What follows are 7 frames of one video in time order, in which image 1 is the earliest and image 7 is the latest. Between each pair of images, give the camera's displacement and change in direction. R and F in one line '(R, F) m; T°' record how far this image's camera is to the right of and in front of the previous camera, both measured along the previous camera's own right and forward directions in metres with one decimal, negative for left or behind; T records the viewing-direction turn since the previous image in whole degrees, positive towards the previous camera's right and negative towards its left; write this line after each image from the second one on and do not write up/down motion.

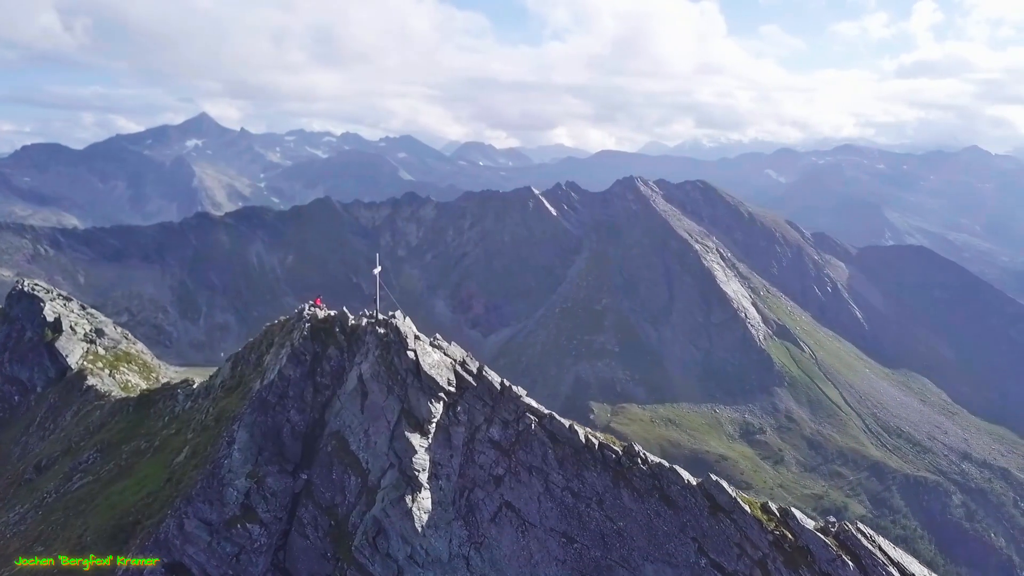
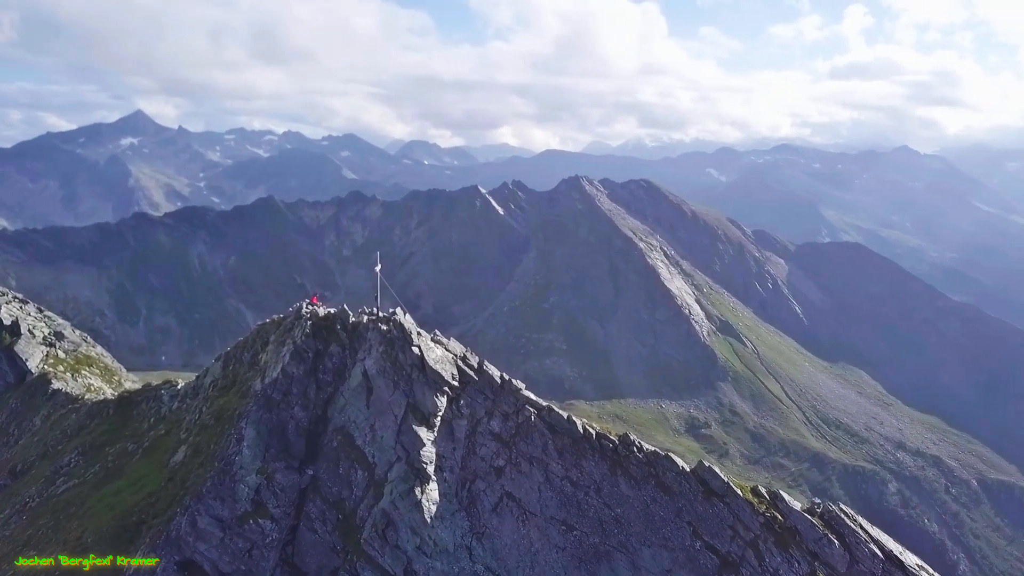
(-3.1, -1.2) m; +4°
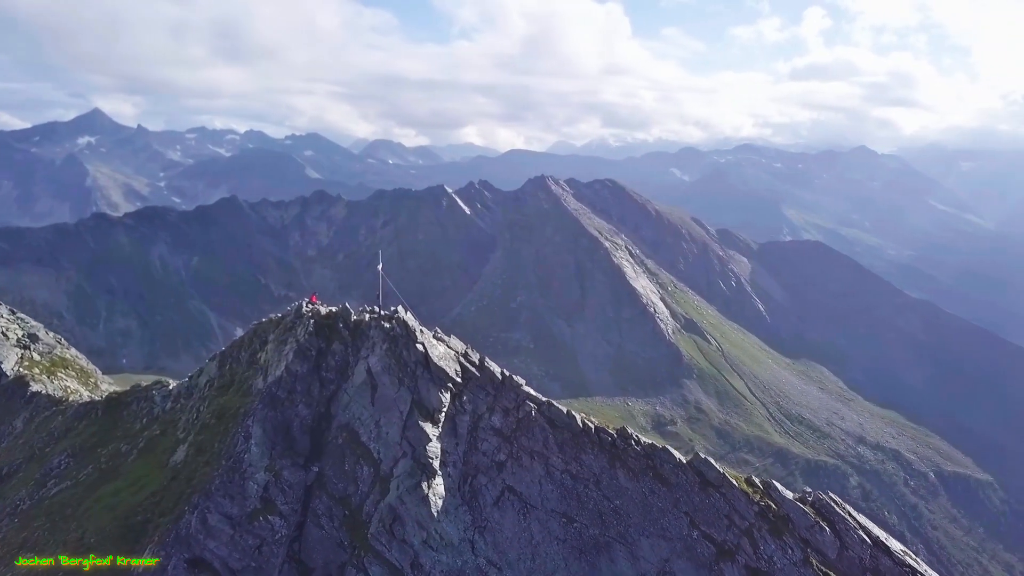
(-2.0, -0.8) m; +2°
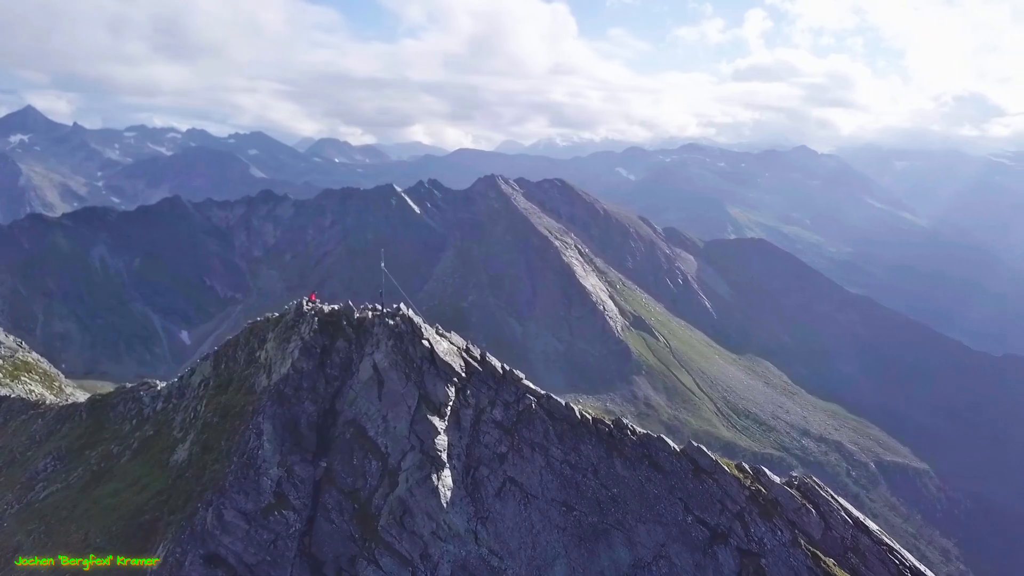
(-3.1, -1.3) m; +4°
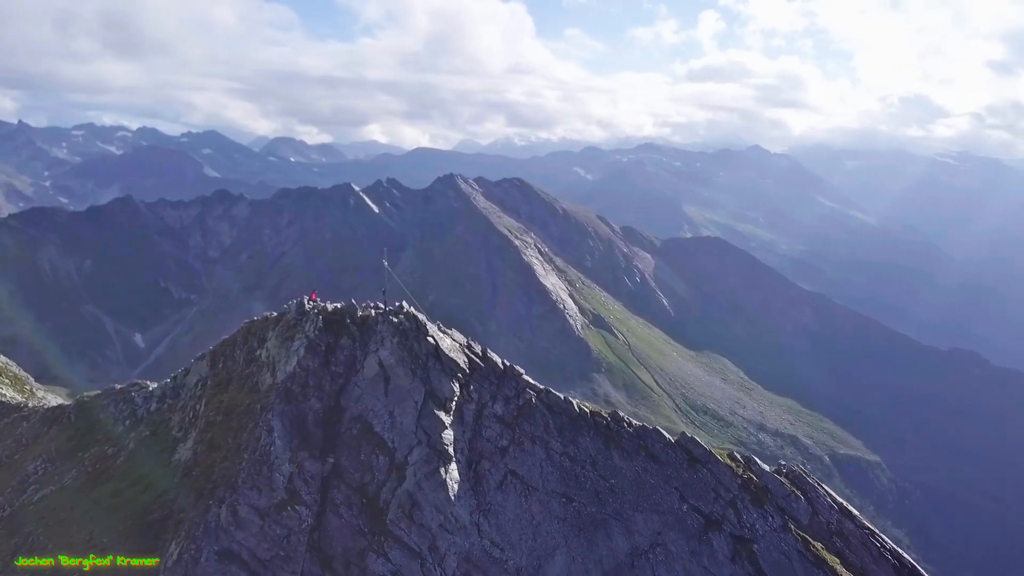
(-2.6, -1.1) m; +3°
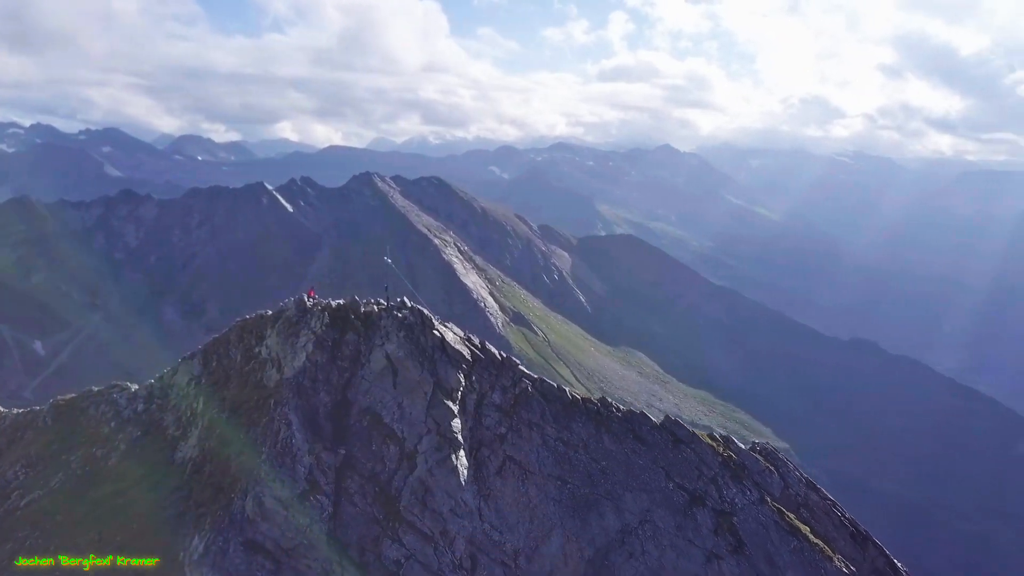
(-5.2, -2.2) m; +6°
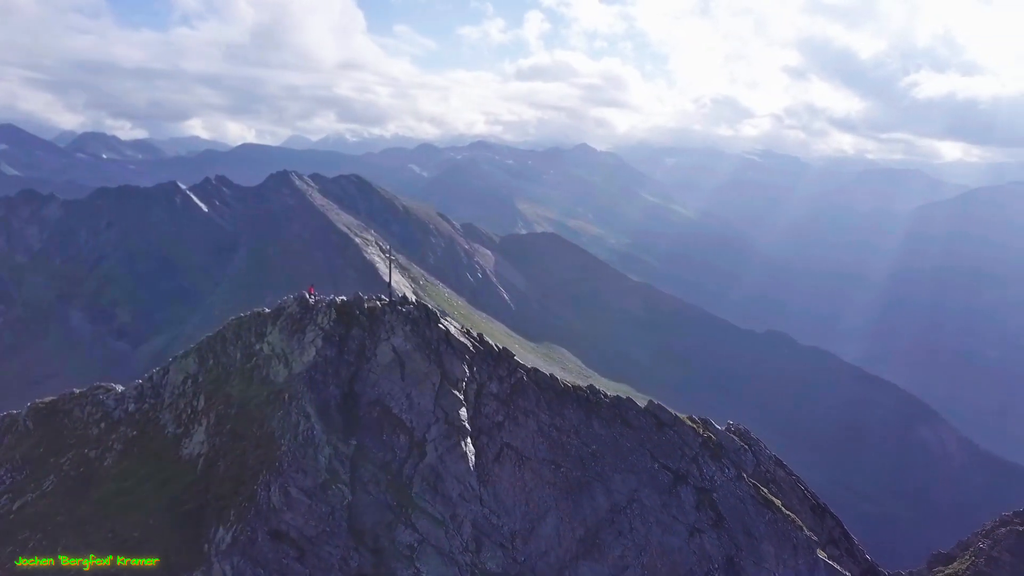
(-5.1, -2.3) m; +5°
